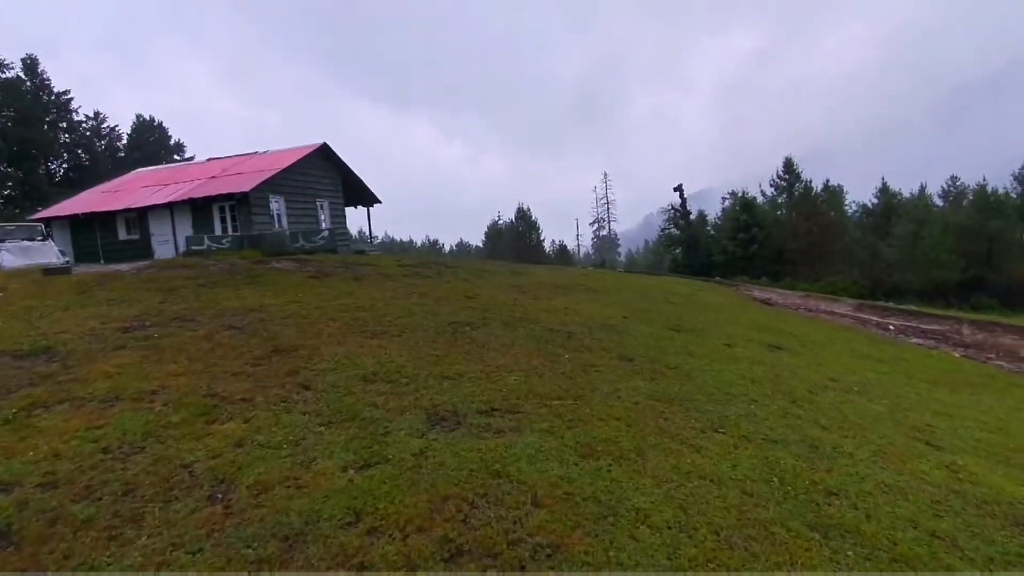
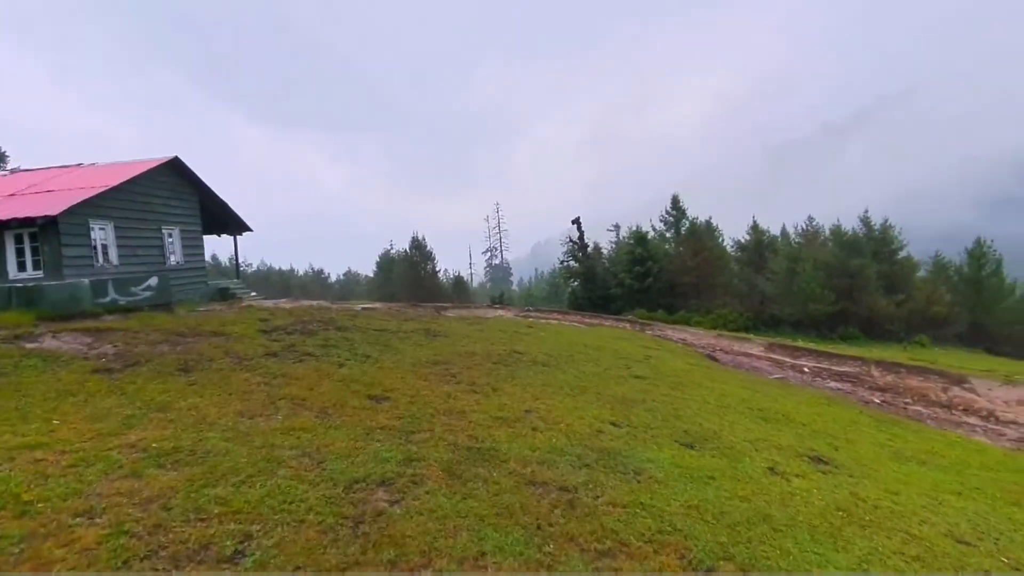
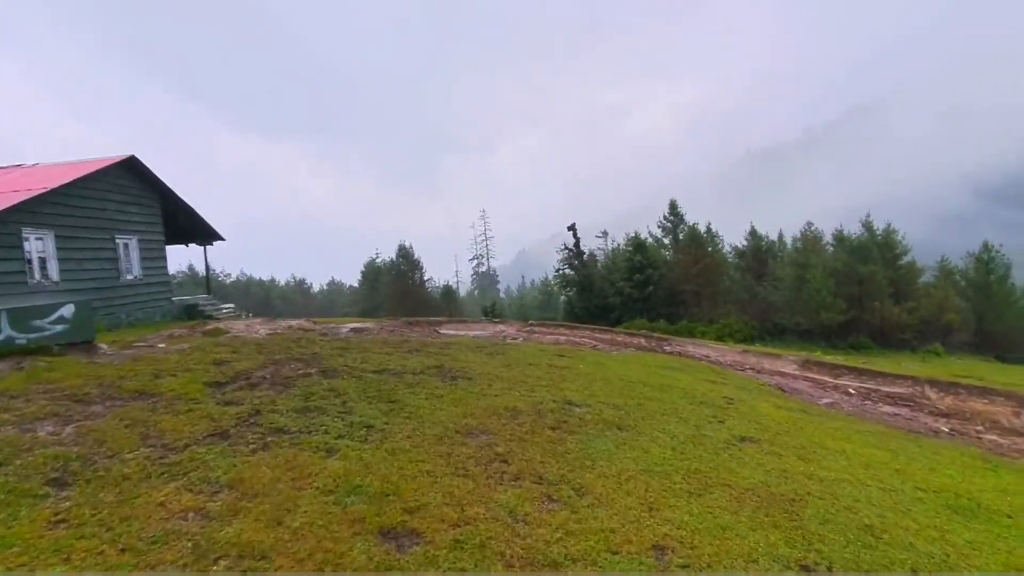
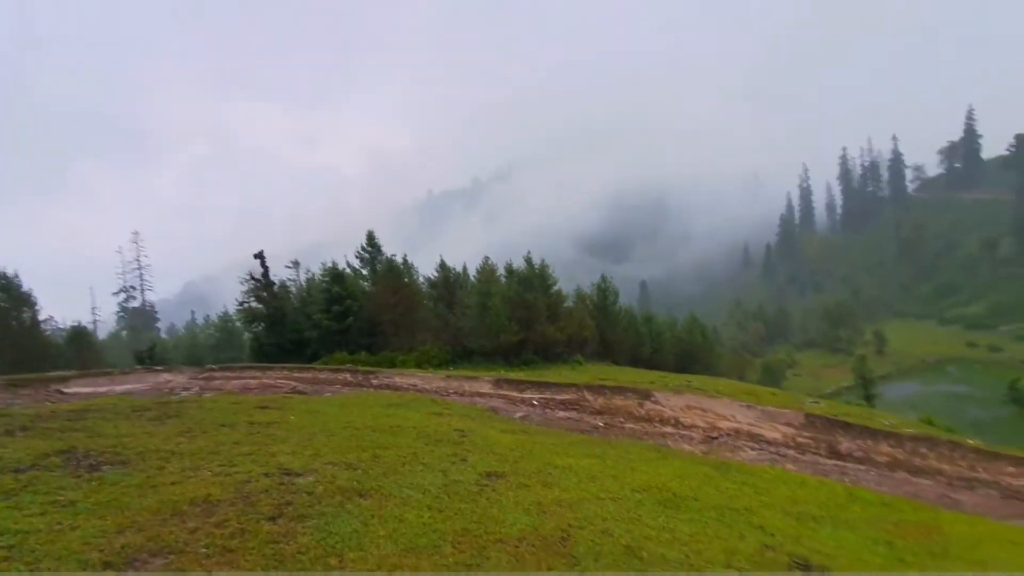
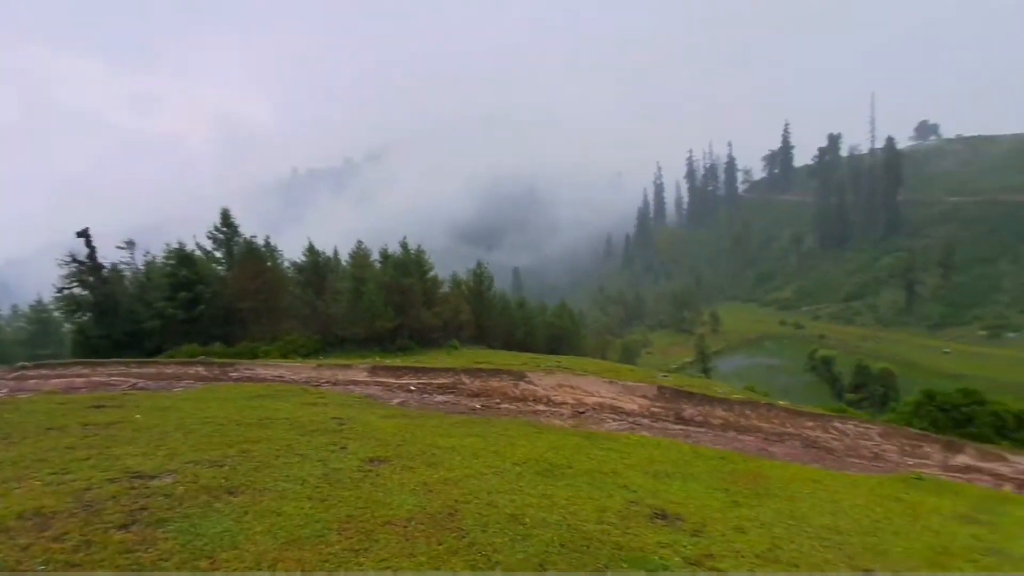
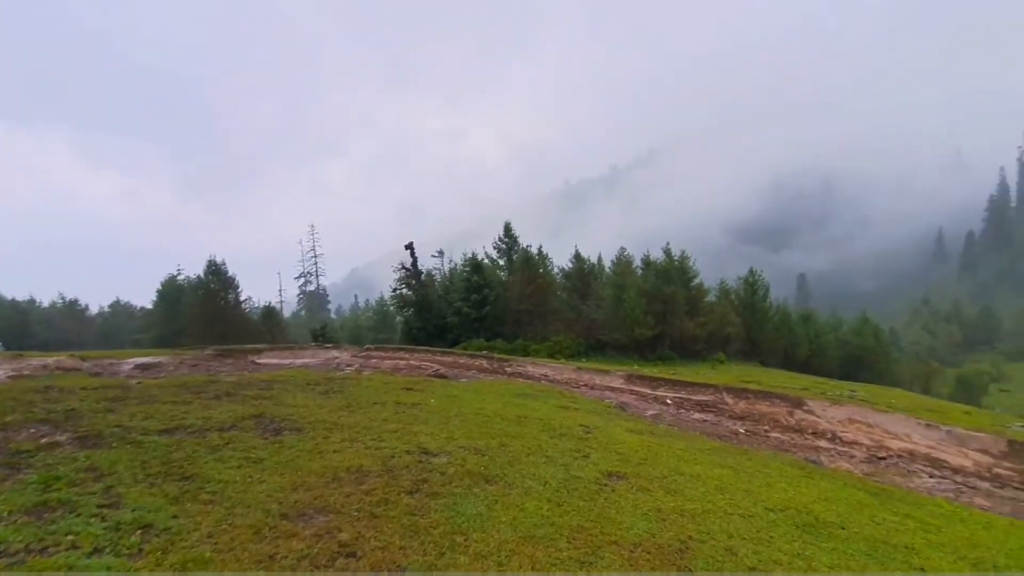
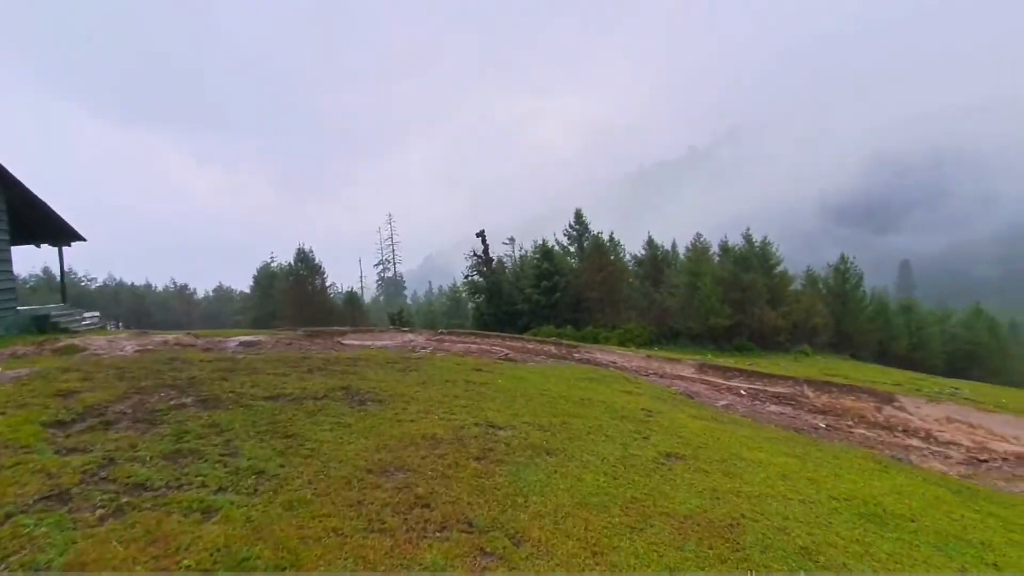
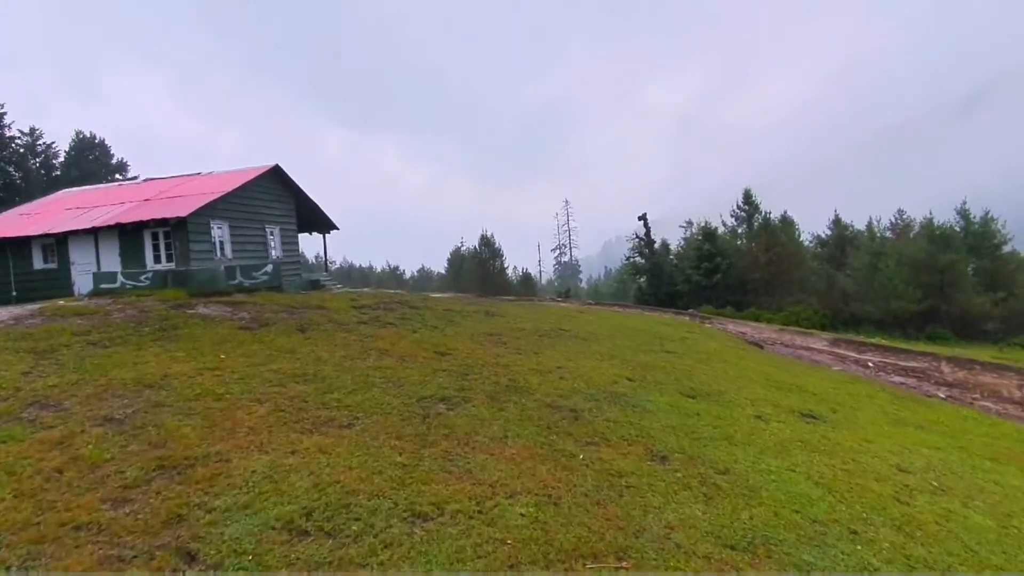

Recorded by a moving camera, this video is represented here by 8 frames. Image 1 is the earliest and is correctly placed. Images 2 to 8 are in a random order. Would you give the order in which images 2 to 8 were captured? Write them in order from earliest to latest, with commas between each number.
8, 2, 3, 7, 6, 4, 5
